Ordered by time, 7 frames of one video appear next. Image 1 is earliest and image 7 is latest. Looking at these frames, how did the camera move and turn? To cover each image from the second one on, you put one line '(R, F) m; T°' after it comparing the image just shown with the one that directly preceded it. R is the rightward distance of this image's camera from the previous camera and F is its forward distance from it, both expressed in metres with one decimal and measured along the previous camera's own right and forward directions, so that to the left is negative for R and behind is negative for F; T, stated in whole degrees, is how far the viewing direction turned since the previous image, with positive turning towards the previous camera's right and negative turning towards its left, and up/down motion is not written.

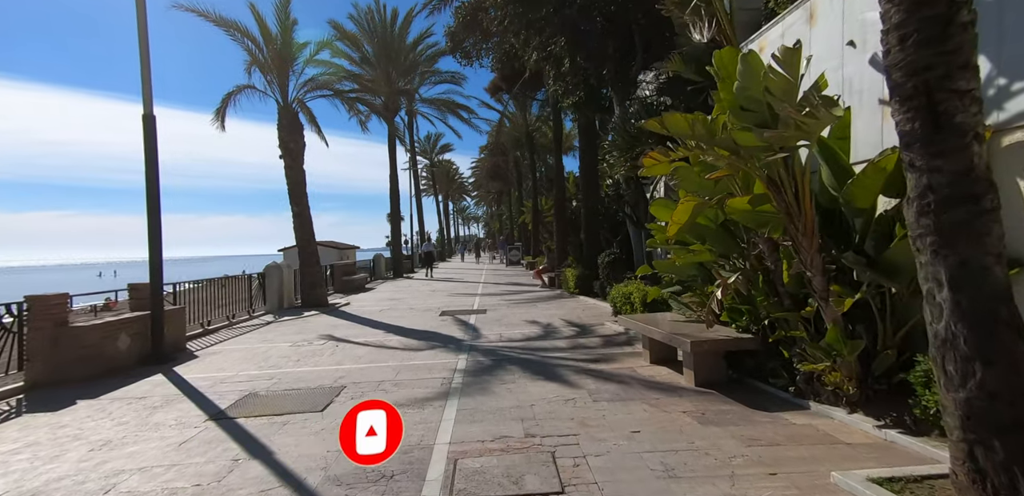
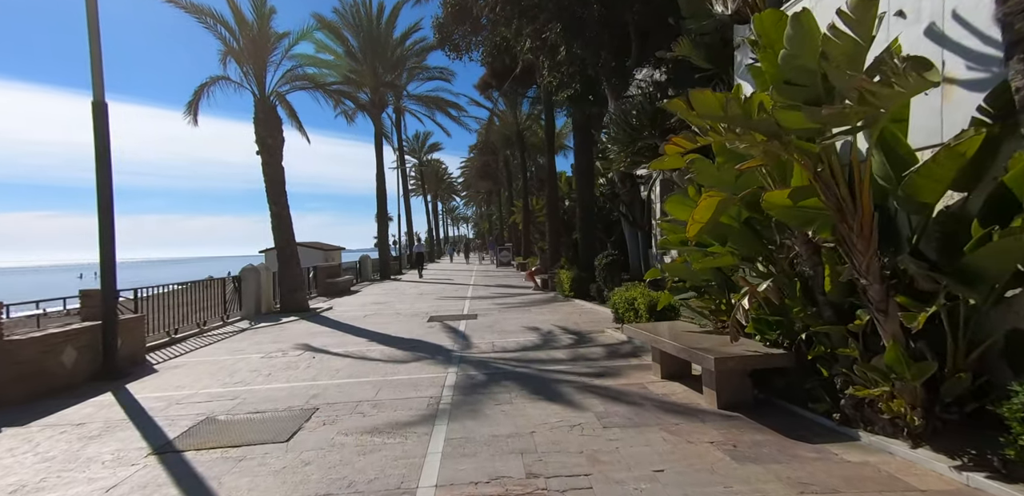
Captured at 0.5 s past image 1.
(-0.1, +0.7) m; +1°
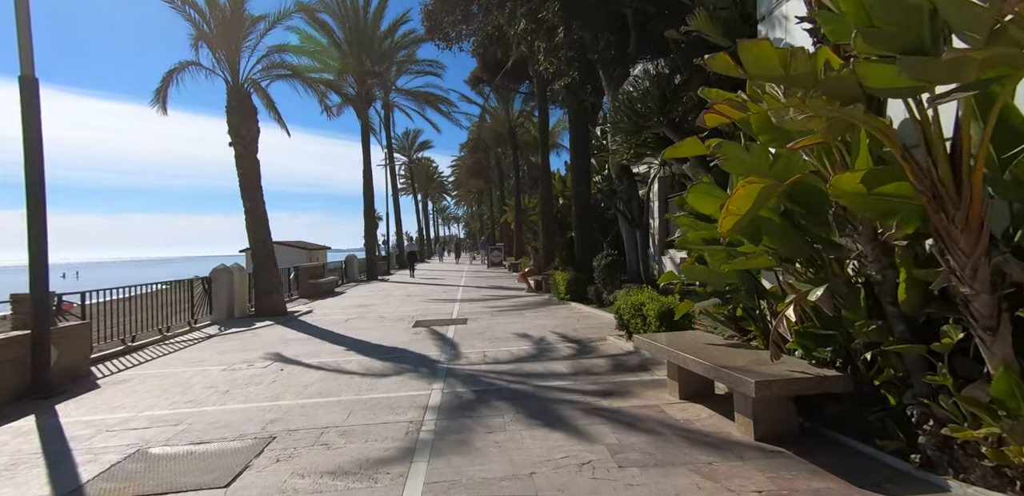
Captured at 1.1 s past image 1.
(0.0, +0.8) m; +1°
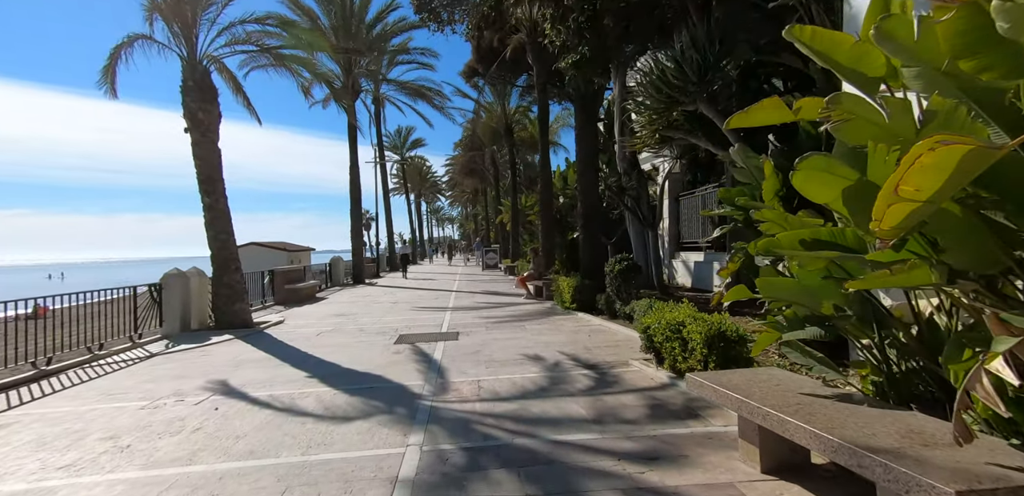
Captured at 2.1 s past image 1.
(-0.1, +1.5) m; +1°
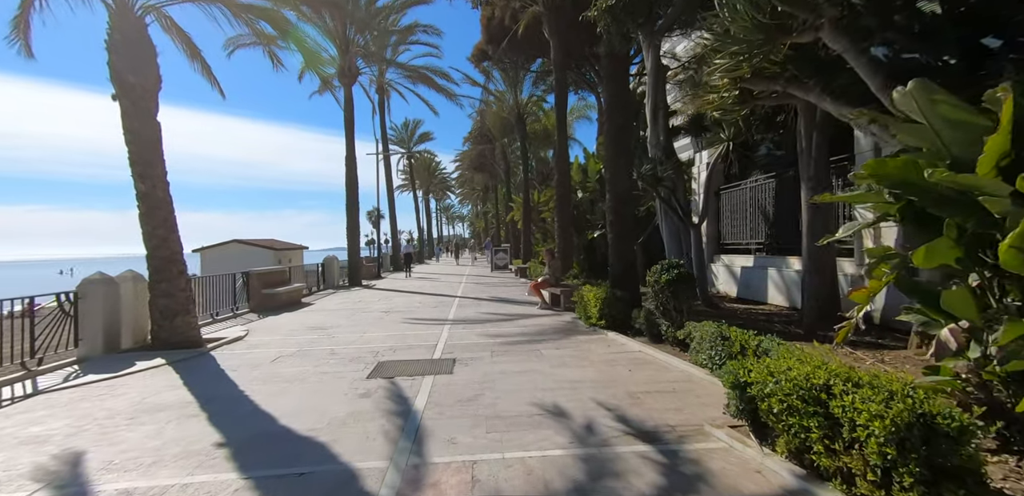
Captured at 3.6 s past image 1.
(0.0, +2.3) m; -1°
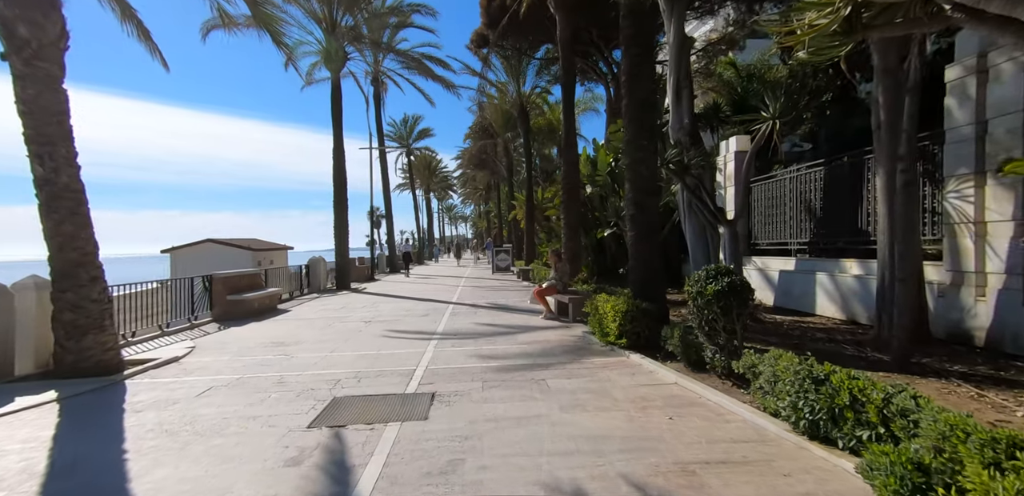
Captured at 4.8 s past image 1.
(+0.1, +1.8) m; -1°
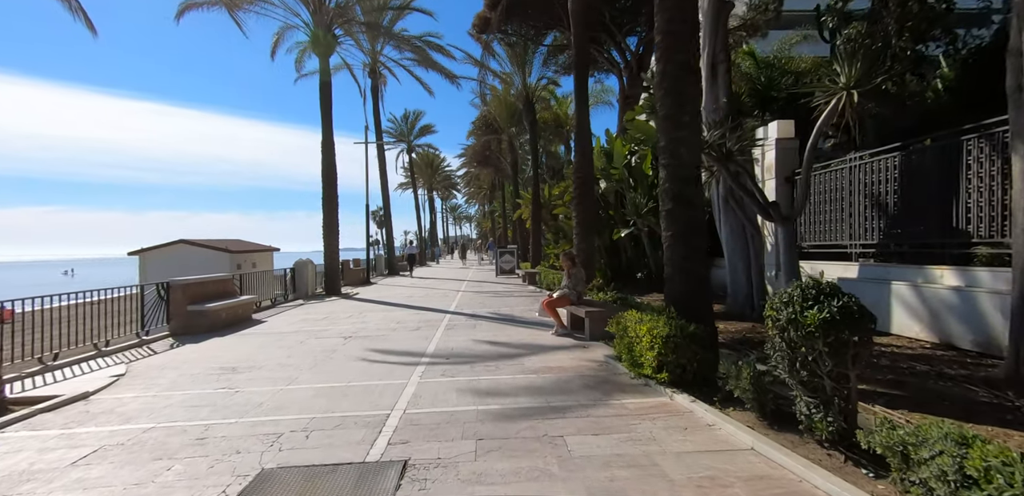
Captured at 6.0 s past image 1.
(0.0, +1.7) m; -1°
